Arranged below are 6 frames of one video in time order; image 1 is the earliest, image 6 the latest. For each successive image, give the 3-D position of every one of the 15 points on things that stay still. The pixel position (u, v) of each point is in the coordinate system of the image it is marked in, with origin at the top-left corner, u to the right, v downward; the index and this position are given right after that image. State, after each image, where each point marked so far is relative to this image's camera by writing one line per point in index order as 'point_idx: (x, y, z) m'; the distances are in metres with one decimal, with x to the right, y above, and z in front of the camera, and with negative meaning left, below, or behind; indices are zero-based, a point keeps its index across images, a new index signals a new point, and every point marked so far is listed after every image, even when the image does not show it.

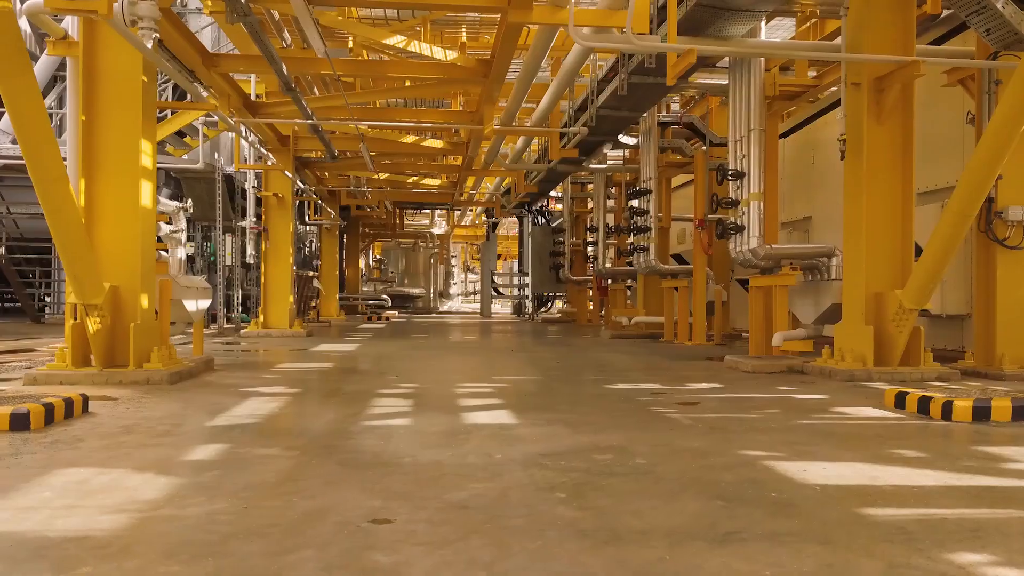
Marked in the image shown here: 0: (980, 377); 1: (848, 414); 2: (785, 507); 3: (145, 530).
0: (+3.7, -0.7, +6.1) m
1: (+1.9, -0.7, +4.4) m
2: (+0.9, -0.7, +2.4) m
3: (-1.0, -0.7, +2.2) m
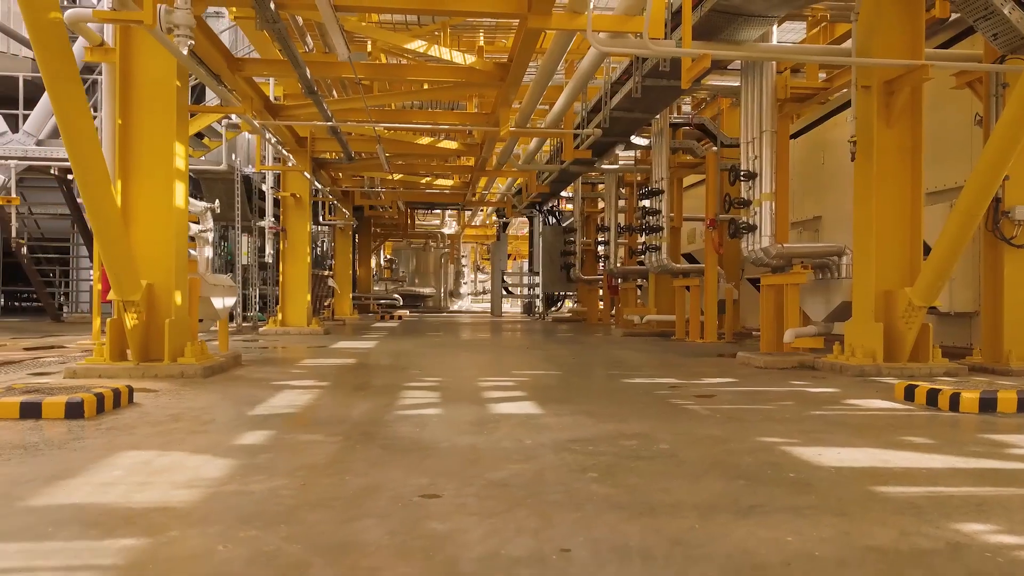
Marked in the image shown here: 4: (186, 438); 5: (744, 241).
0: (+3.8, -0.7, +6.3) m
1: (+2.0, -0.7, +4.6) m
2: (+1.0, -0.7, +2.6) m
3: (-0.9, -0.6, +2.4) m
4: (-1.4, -0.7, +3.4) m
5: (+2.4, +0.5, +7.9) m
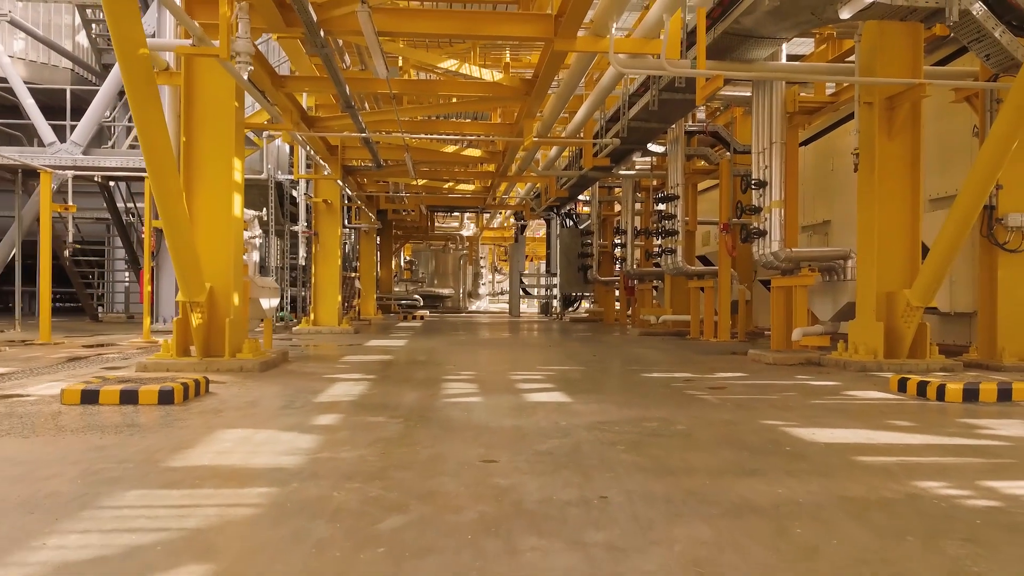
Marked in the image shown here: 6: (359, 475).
0: (+4.1, -0.7, +6.7) m
1: (+2.3, -0.7, +5.1) m
2: (+1.2, -0.7, +3.1) m
3: (-0.7, -0.7, +2.9) m
4: (-1.2, -0.7, +4.0) m
5: (+2.6, +0.5, +8.4) m
6: (-0.5, -0.7, +2.7) m
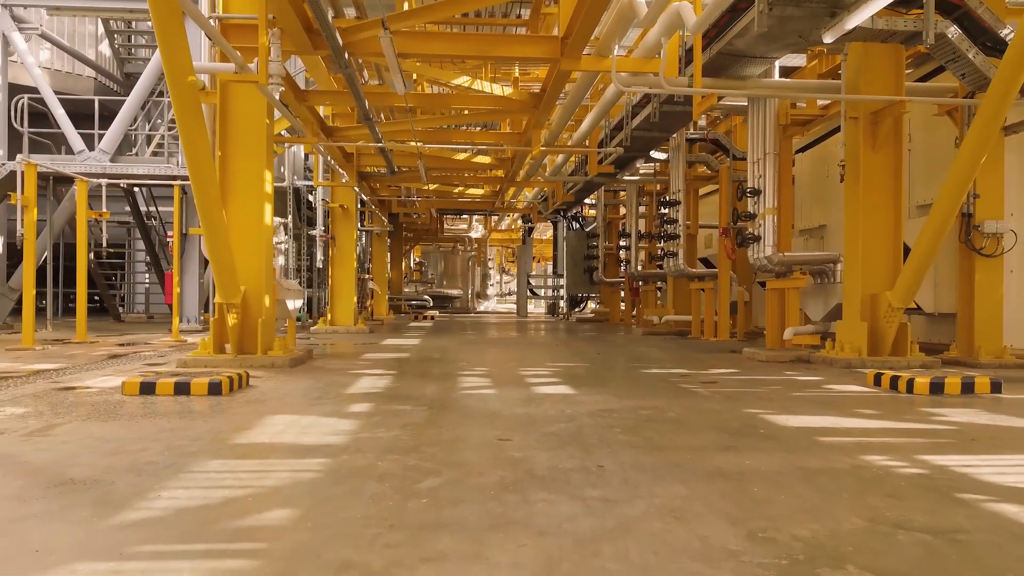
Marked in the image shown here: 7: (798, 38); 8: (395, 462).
0: (+4.2, -0.7, +7.2) m
1: (+2.3, -0.7, +5.6) m
2: (+1.2, -0.7, +3.7) m
3: (-0.7, -0.7, +3.5) m
4: (-1.2, -0.7, +4.5) m
5: (+2.7, +0.4, +8.9) m
6: (-0.5, -0.7, +3.3) m
7: (+2.5, +2.2, +6.7) m
8: (-0.5, -0.7, +3.0) m
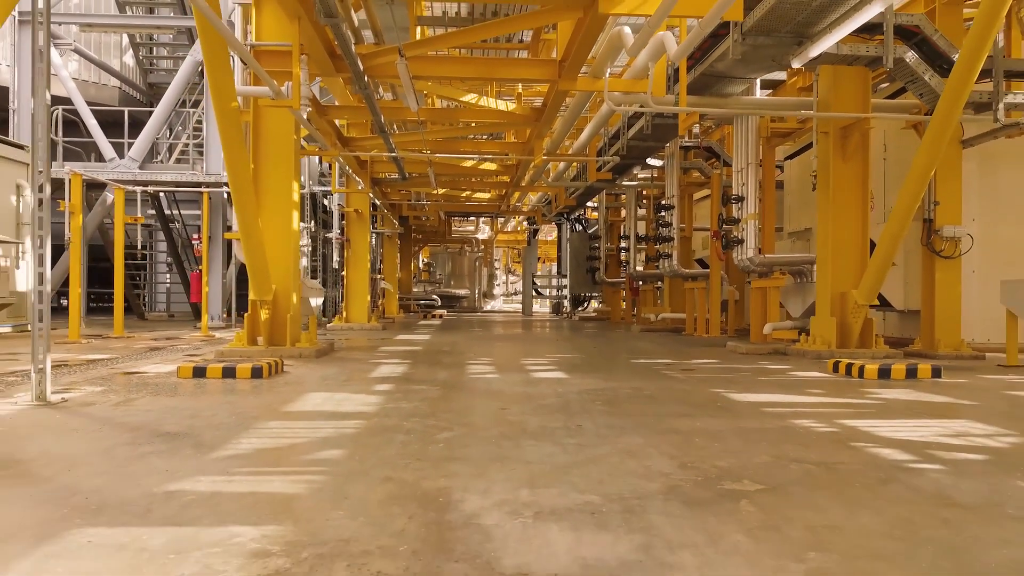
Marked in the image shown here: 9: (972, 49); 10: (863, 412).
0: (+4.2, -0.7, +8.0) m
1: (+2.3, -0.7, +6.3) m
2: (+1.2, -0.7, +4.4) m
3: (-0.7, -0.7, +4.2) m
4: (-1.2, -0.7, +5.3) m
5: (+2.8, +0.5, +9.7) m
6: (-0.5, -0.7, +4.1) m
7: (+2.5, +2.2, +7.5) m
8: (-0.5, -0.7, +3.8) m
9: (+3.8, +2.0, +6.4) m
10: (+1.9, -0.7, +4.3) m
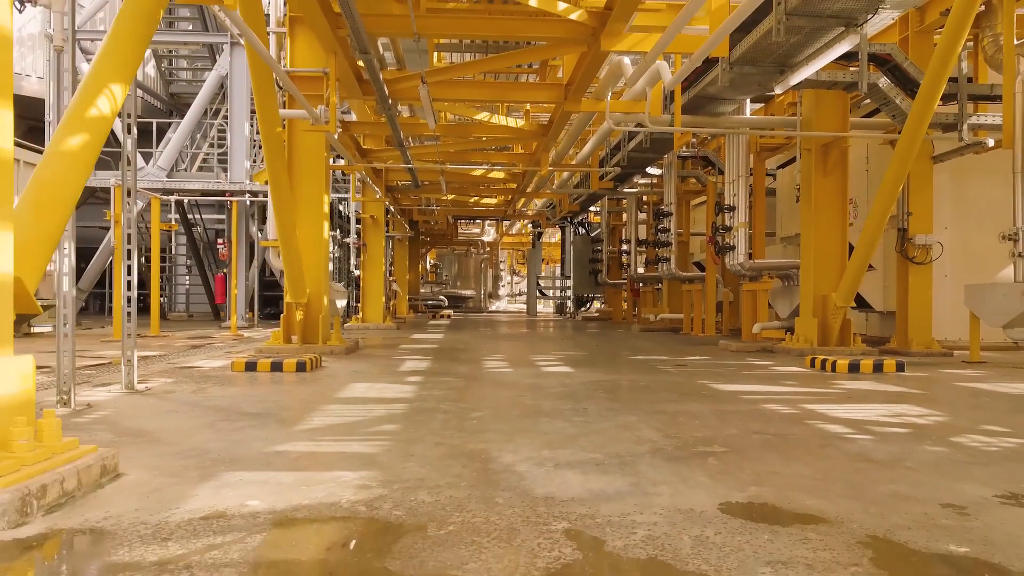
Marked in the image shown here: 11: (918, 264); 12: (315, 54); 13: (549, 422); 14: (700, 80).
0: (+4.3, -0.8, +8.7) m
1: (+2.4, -0.7, +7.1) m
2: (+1.3, -0.7, +5.2) m
3: (-0.6, -0.7, +5.0) m
4: (-1.1, -0.7, +6.1) m
5: (+2.9, +0.4, +10.5) m
6: (-0.4, -0.7, +4.9) m
7: (+2.6, +2.1, +8.3) m
8: (-0.4, -0.7, +4.6) m
9: (+3.9, +2.0, +7.2) m
10: (+2.0, -0.7, +5.1) m
11: (+4.6, +0.3, +8.8) m
12: (-2.1, +2.5, +8.4) m
13: (+0.2, -0.7, +4.0) m
14: (+2.1, +2.3, +8.7) m
